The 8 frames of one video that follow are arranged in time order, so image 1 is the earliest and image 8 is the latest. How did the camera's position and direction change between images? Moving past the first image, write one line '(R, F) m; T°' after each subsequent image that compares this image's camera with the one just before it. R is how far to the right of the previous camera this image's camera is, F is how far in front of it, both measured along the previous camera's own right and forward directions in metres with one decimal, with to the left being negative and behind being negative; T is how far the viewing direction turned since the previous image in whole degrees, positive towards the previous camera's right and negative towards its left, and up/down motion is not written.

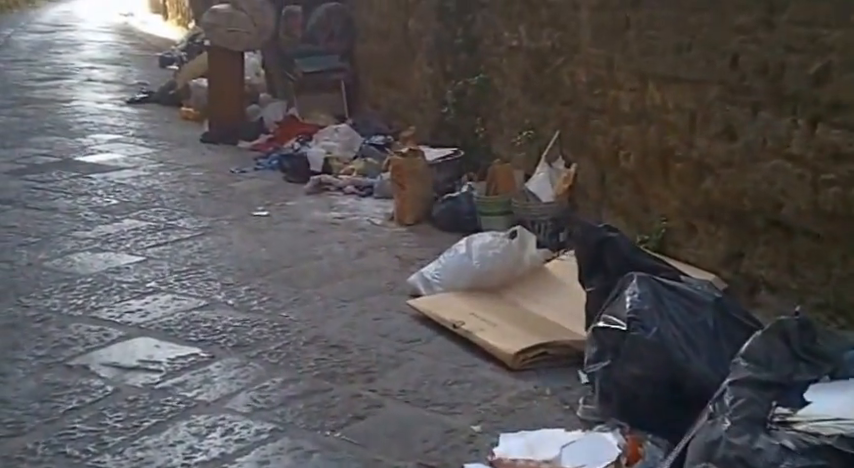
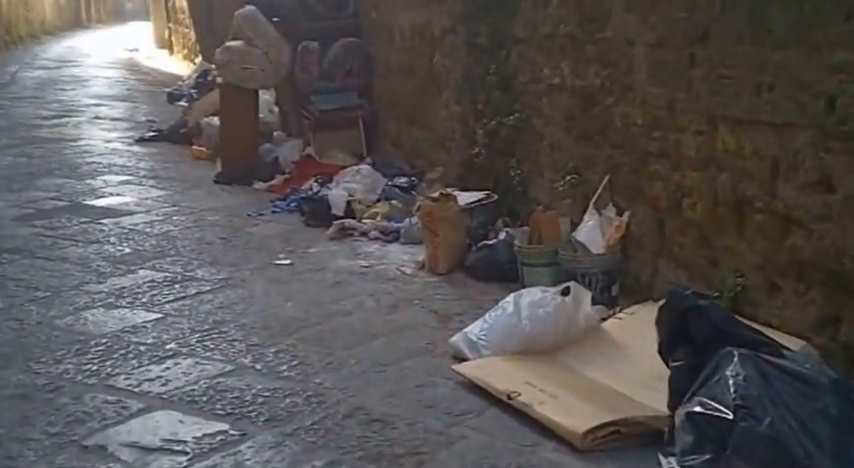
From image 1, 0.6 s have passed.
(-0.1, +0.3) m; 0°
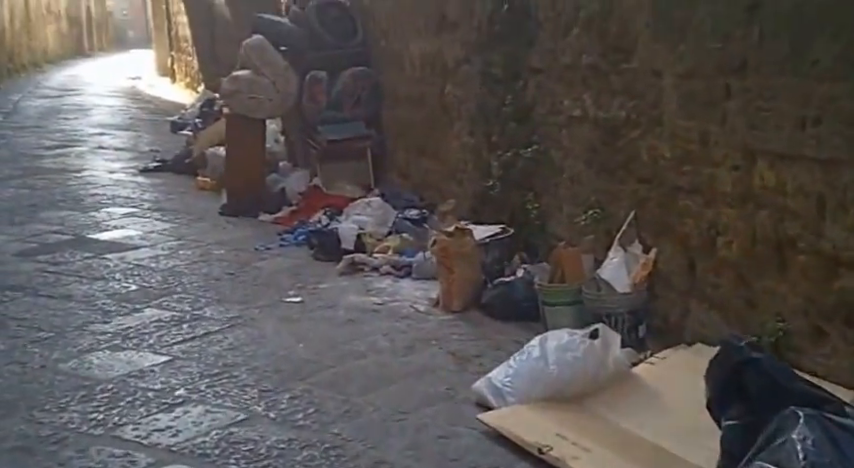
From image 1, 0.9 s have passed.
(-0.1, +0.2) m; 0°
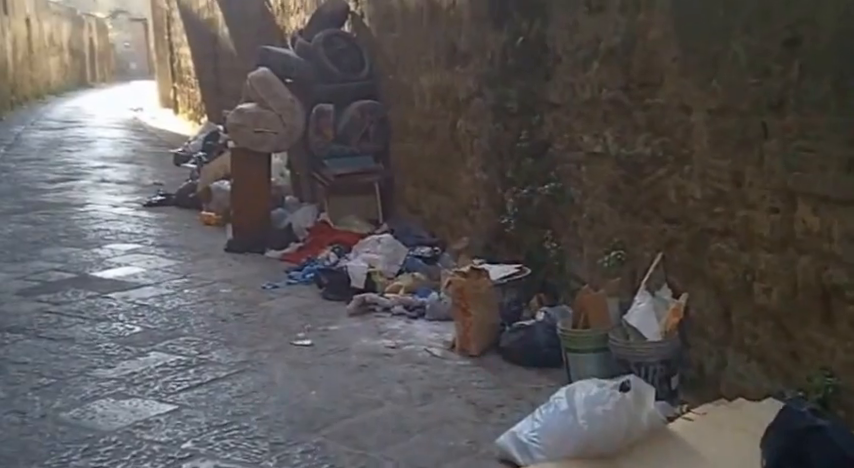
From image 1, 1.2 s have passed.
(-0.1, +0.2) m; 0°
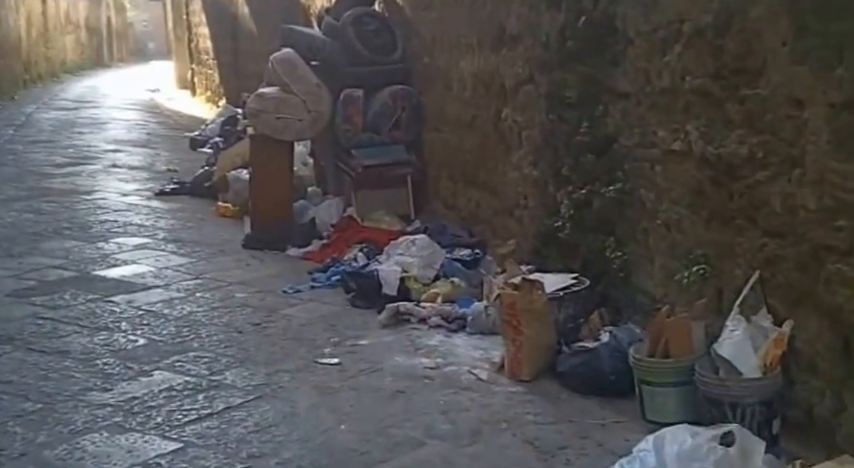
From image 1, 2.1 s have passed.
(-0.1, +0.7) m; -1°
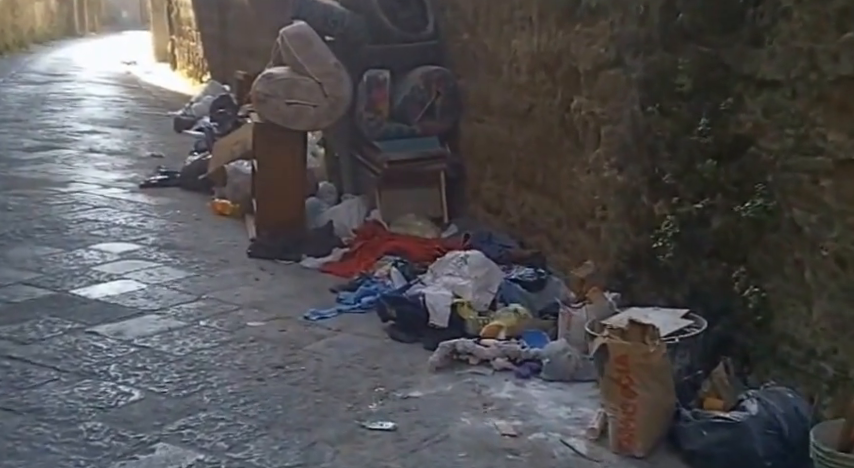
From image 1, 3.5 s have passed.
(-0.3, +1.0) m; +1°
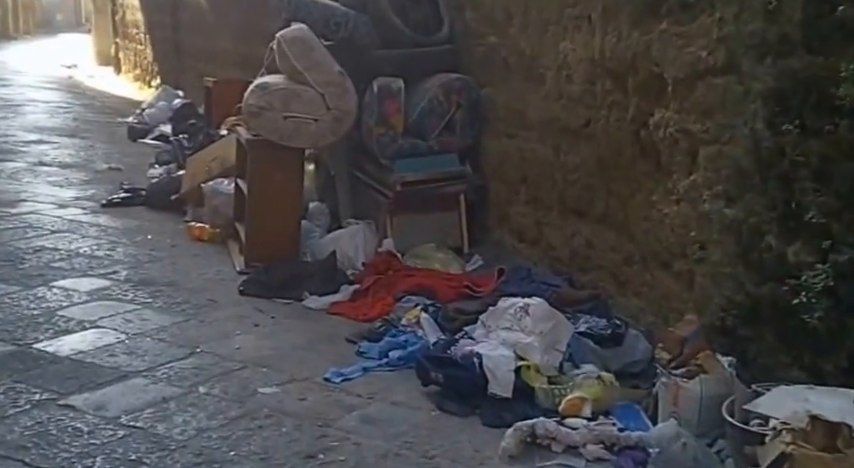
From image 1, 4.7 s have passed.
(-0.4, +0.9) m; +3°
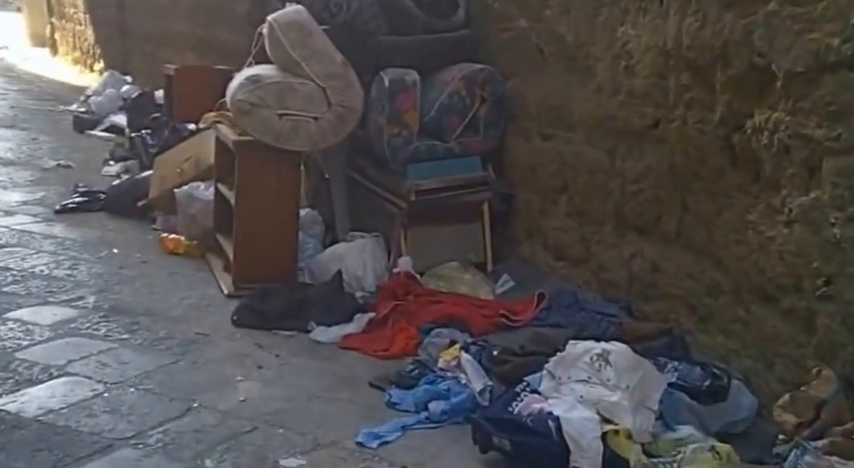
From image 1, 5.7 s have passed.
(-0.3, +0.8) m; +3°
